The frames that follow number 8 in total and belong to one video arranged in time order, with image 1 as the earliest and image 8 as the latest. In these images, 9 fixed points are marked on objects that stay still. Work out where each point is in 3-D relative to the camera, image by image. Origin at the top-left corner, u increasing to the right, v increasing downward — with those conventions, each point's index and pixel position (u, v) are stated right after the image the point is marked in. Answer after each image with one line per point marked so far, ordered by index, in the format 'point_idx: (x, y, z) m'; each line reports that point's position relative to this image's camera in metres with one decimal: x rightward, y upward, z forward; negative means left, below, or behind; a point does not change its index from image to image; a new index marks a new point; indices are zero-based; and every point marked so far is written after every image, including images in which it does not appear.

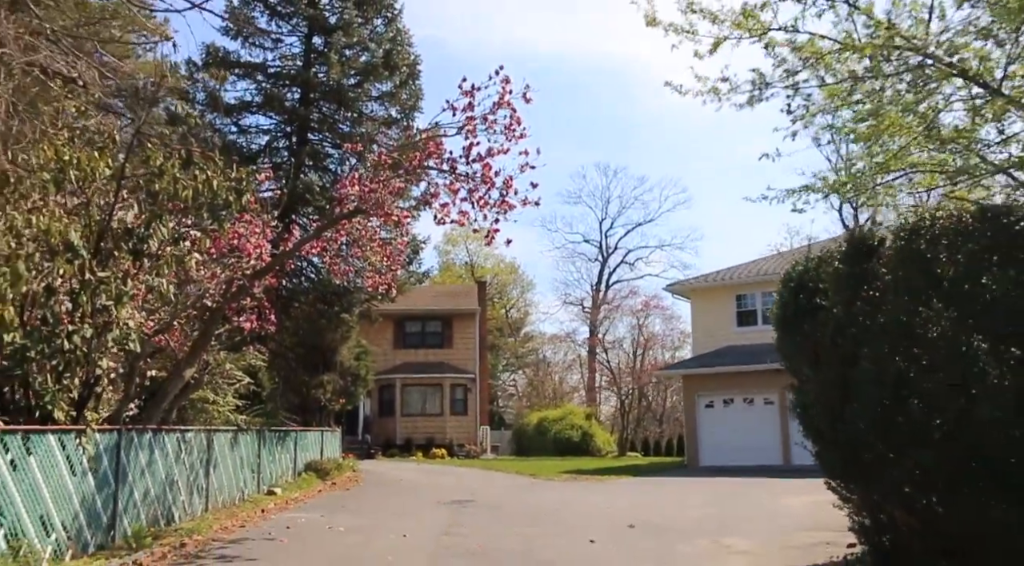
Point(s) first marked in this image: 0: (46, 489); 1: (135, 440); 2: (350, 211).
0: (-4.6, -2.0, +7.7) m
1: (-4.6, -1.9, +9.8) m
2: (-2.8, +1.2, +14.1) m
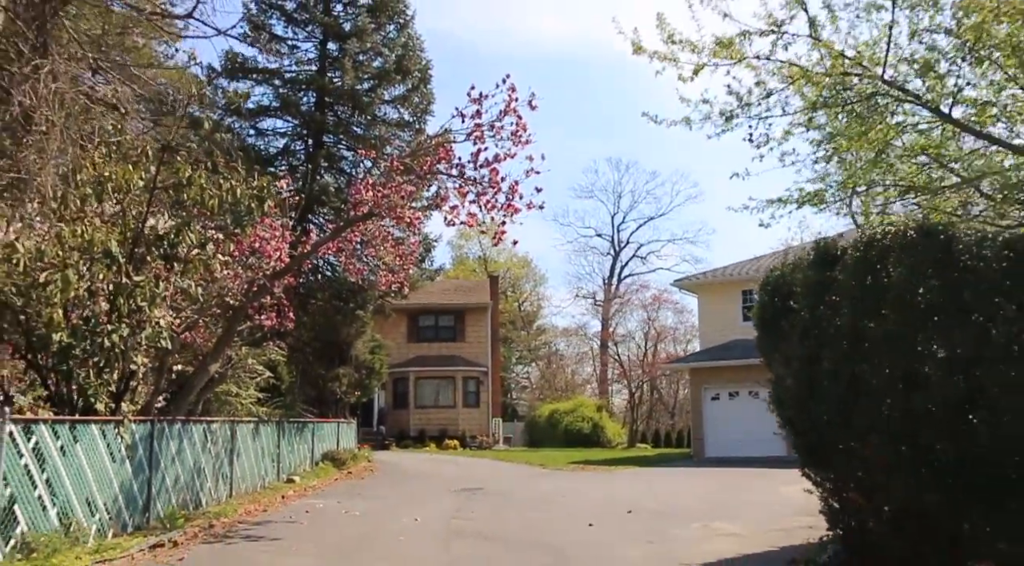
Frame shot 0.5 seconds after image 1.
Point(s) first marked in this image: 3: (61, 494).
0: (-4.6, -2.0, +8.5) m
1: (-4.6, -2.0, +10.6) m
2: (-2.7, +1.2, +14.9) m
3: (-4.5, -2.1, +7.9) m
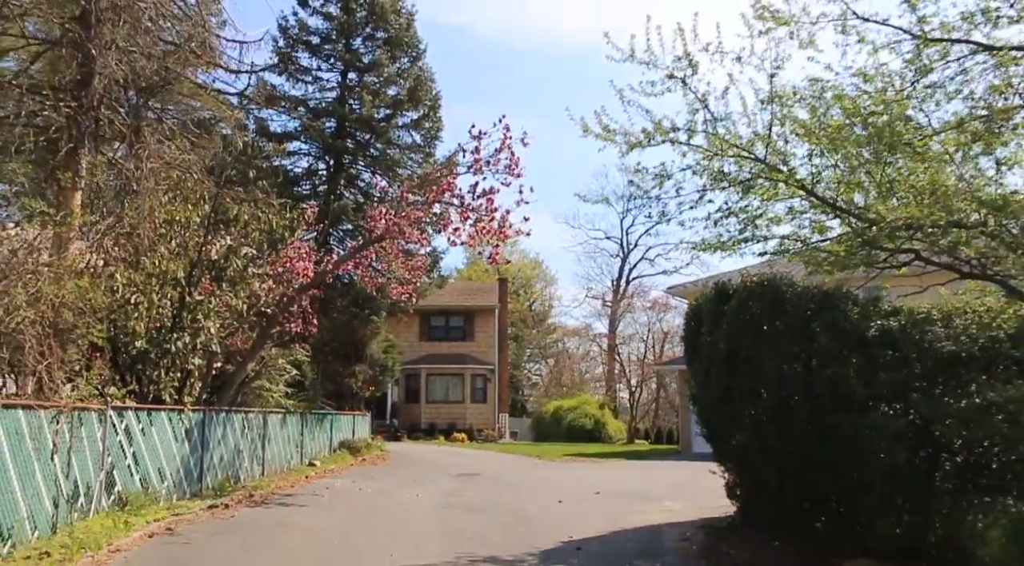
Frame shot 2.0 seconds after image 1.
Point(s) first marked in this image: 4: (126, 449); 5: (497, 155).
0: (-4.9, -2.3, +11.0) m
1: (-4.9, -2.2, +13.0) m
2: (-2.9, +1.0, +17.2) m
3: (-4.9, -2.4, +10.3) m
4: (-4.8, -2.1, +9.9) m
5: (-0.3, +2.8, +17.2) m
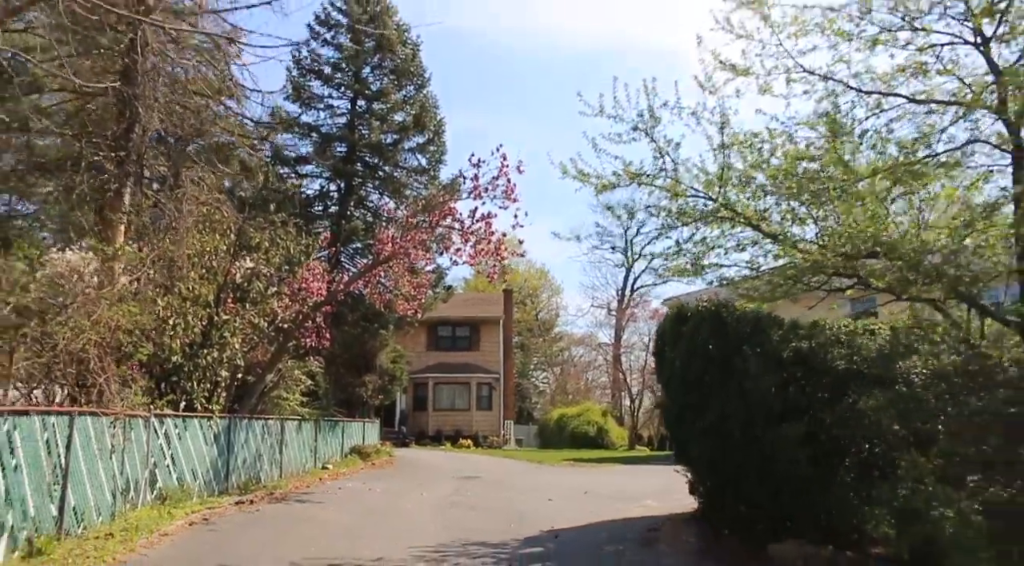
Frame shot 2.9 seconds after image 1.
0: (-5.0, -2.6, +12.4) m
1: (-5.0, -2.6, +14.5) m
2: (-2.9, +0.6, +18.7) m
3: (-5.0, -2.7, +11.8) m
4: (-5.0, -2.4, +11.4) m
5: (-0.4, +2.4, +18.7) m
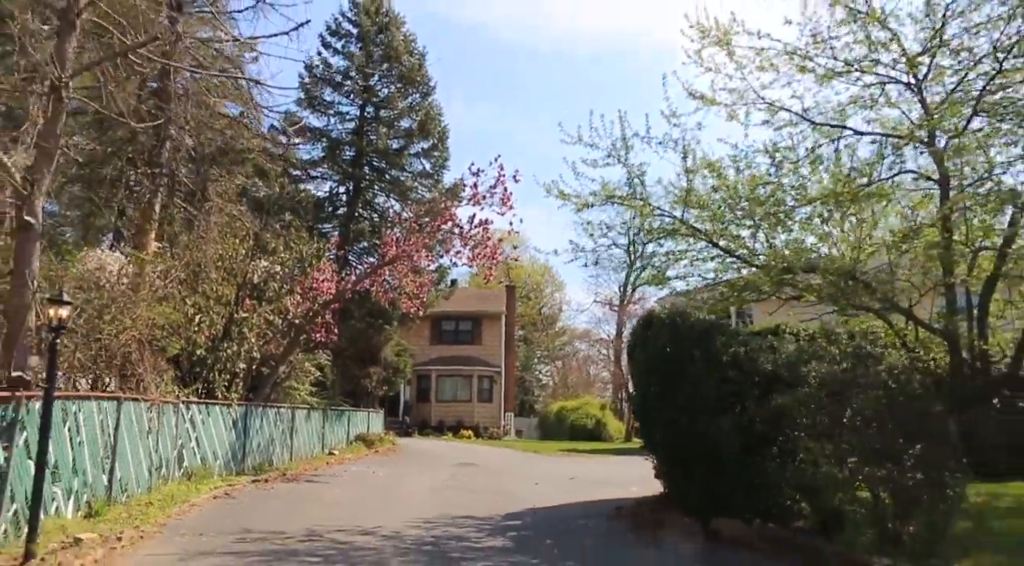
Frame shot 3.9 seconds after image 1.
0: (-5.2, -2.7, +13.9) m
1: (-5.2, -2.6, +16.0) m
2: (-3.0, +0.6, +20.1) m
3: (-5.2, -2.7, +13.3) m
4: (-5.2, -2.4, +12.8) m
5: (-0.5, +2.4, +20.1) m
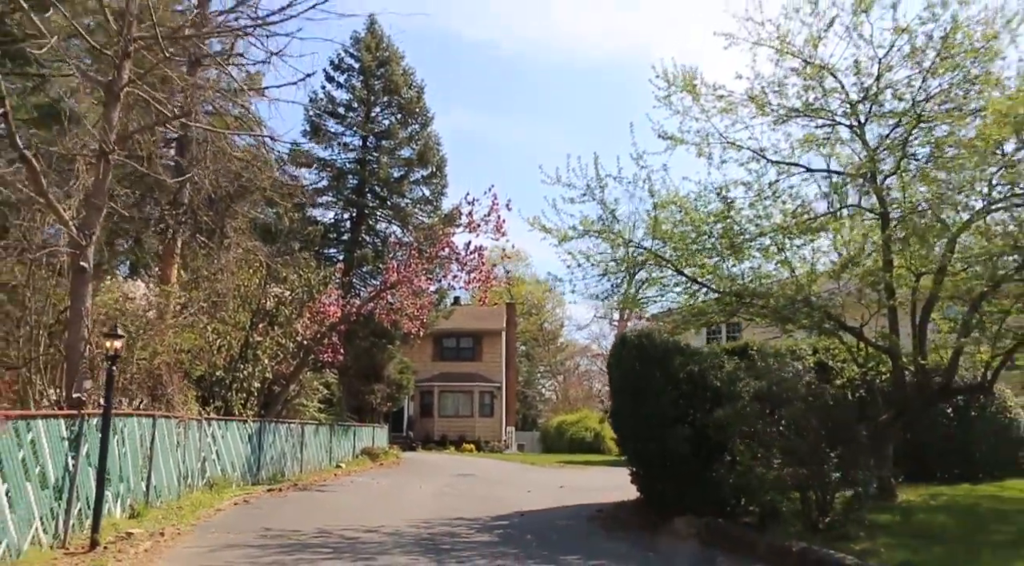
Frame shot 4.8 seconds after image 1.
0: (-5.4, -3.2, +15.3) m
1: (-5.3, -3.1, +17.3) m
2: (-3.2, 0.0, +21.5) m
3: (-5.4, -3.3, +14.6) m
4: (-5.4, -3.0, +14.2) m
5: (-0.7, +1.8, +21.5) m
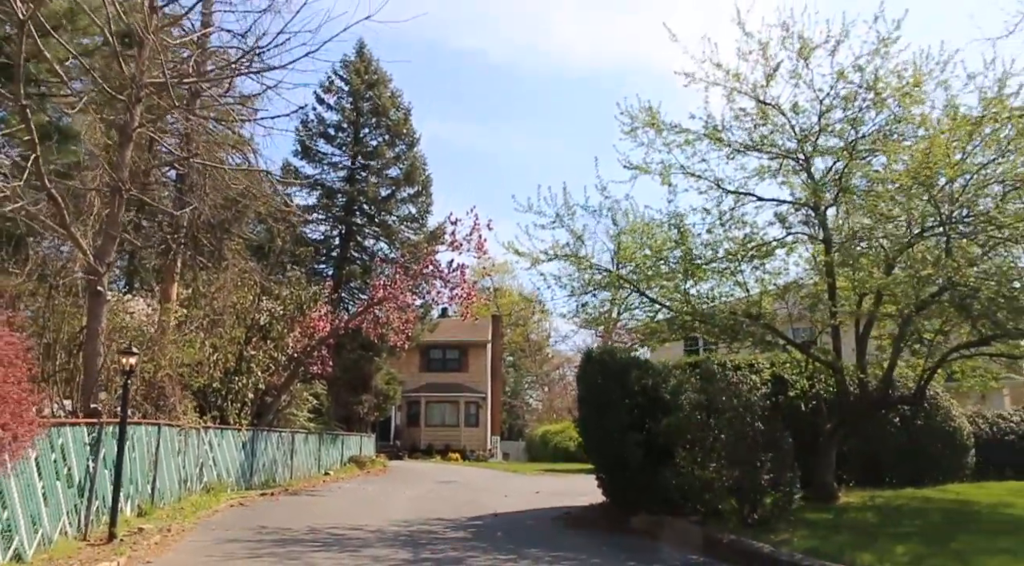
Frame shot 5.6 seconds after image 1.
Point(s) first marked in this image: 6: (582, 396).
0: (-5.9, -3.6, +16.3) m
1: (-5.8, -3.5, +18.4) m
2: (-3.8, -0.5, +22.7) m
3: (-5.9, -3.6, +15.7) m
4: (-5.8, -3.3, +15.3) m
5: (-1.2, +1.3, +22.7) m
6: (+1.2, -1.8, +13.1) m
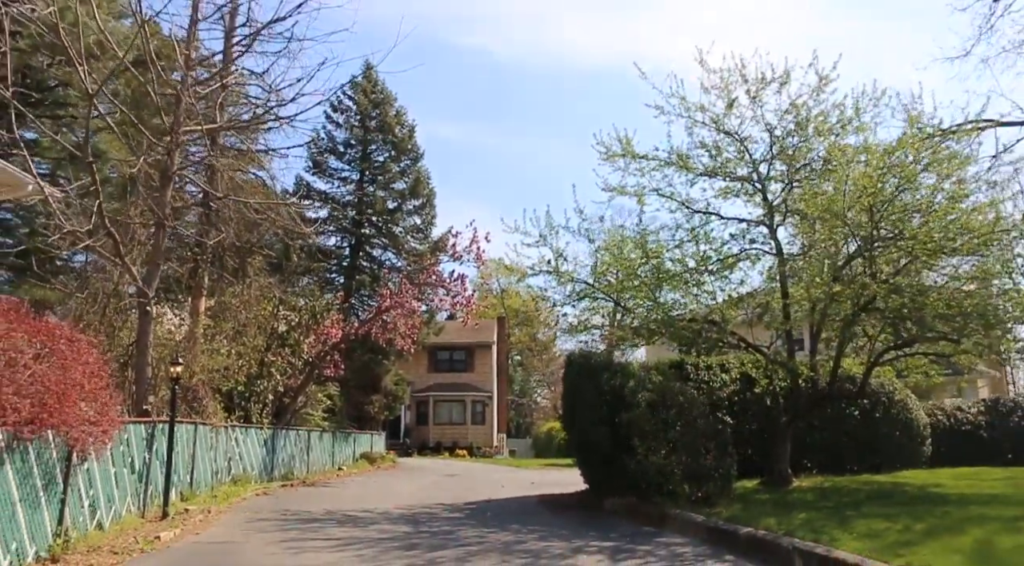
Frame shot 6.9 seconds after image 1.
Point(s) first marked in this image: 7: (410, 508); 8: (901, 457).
0: (-6.0, -3.9, +18.3) m
1: (-5.9, -3.8, +20.4) m
2: (-3.9, -0.8, +24.6) m
3: (-6.0, -3.9, +17.6) m
4: (-6.0, -3.6, +17.2) m
5: (-1.3, +1.1, +24.6) m
6: (+1.0, -2.1, +14.9) m
7: (-1.8, -4.0, +13.9) m
8: (+9.6, -4.3, +19.5) m
